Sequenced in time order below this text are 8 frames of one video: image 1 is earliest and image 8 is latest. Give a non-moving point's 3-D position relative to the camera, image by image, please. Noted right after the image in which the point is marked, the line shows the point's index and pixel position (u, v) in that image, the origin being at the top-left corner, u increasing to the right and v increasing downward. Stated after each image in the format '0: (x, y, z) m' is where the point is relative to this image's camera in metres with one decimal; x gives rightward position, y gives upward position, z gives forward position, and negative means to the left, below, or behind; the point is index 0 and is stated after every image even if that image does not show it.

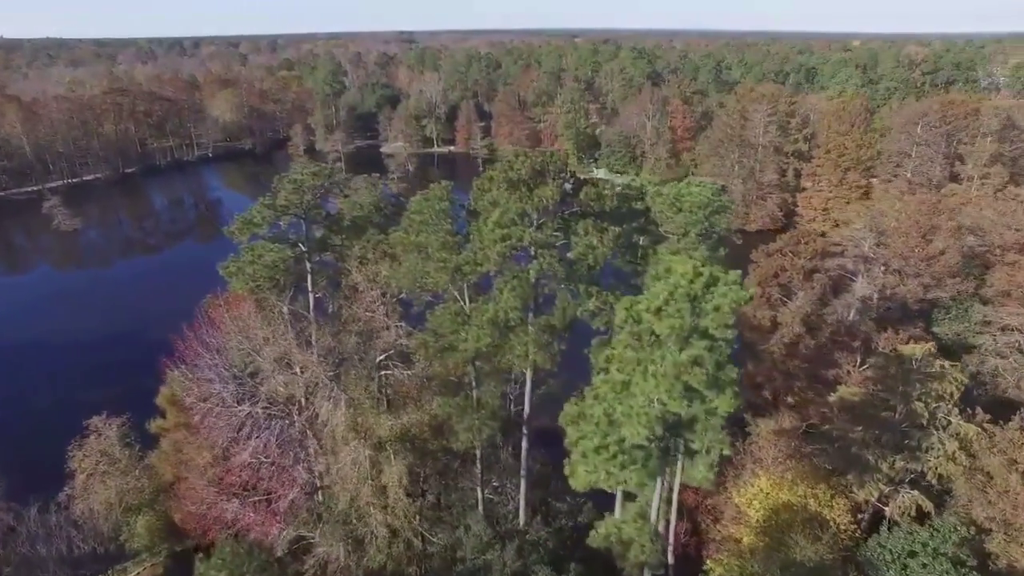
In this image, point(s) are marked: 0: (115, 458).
0: (-11.2, -4.7, +18.5) m
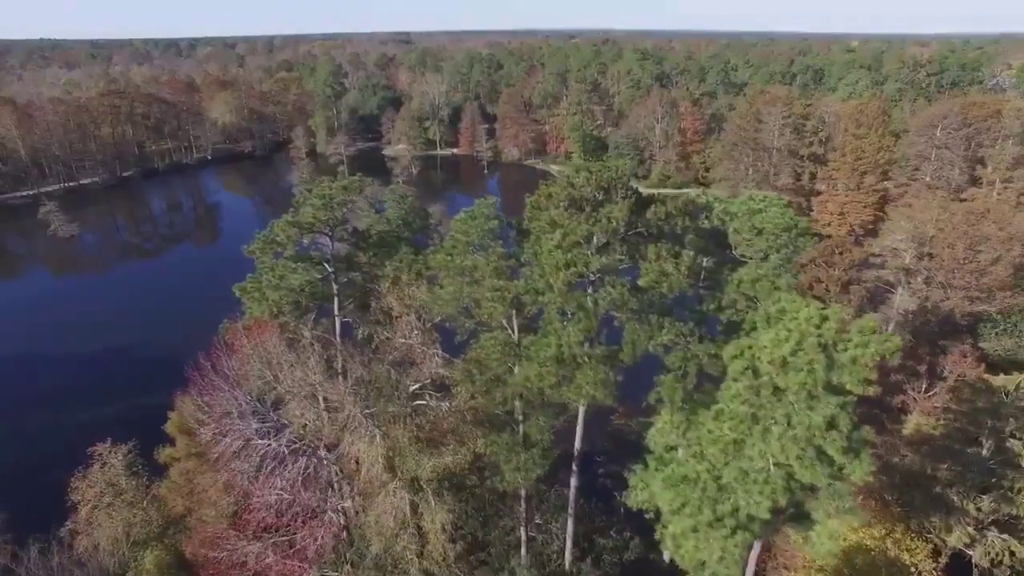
0: (-10.3, -5.2, +17.2) m
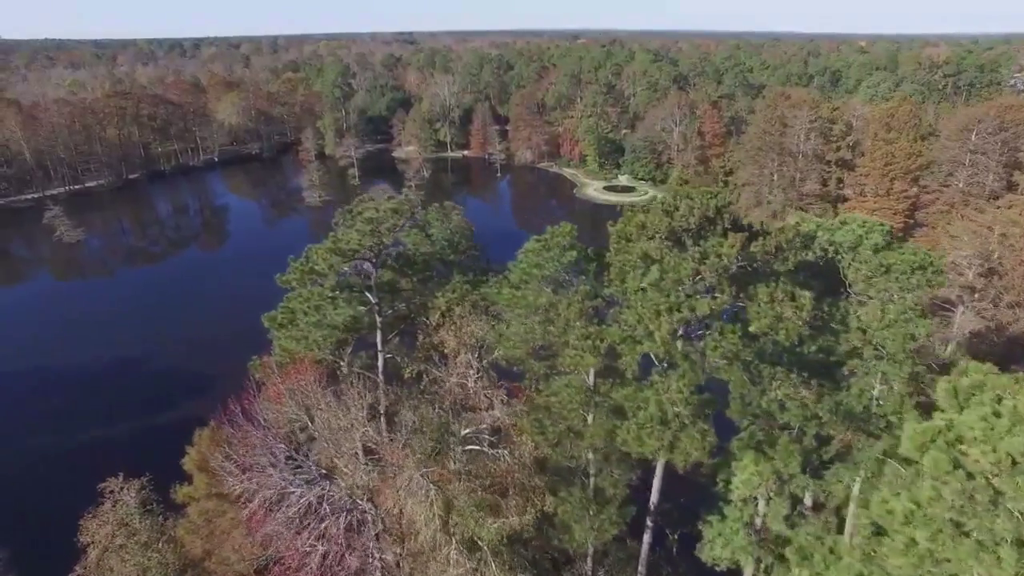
0: (-9.1, -5.8, +15.8) m
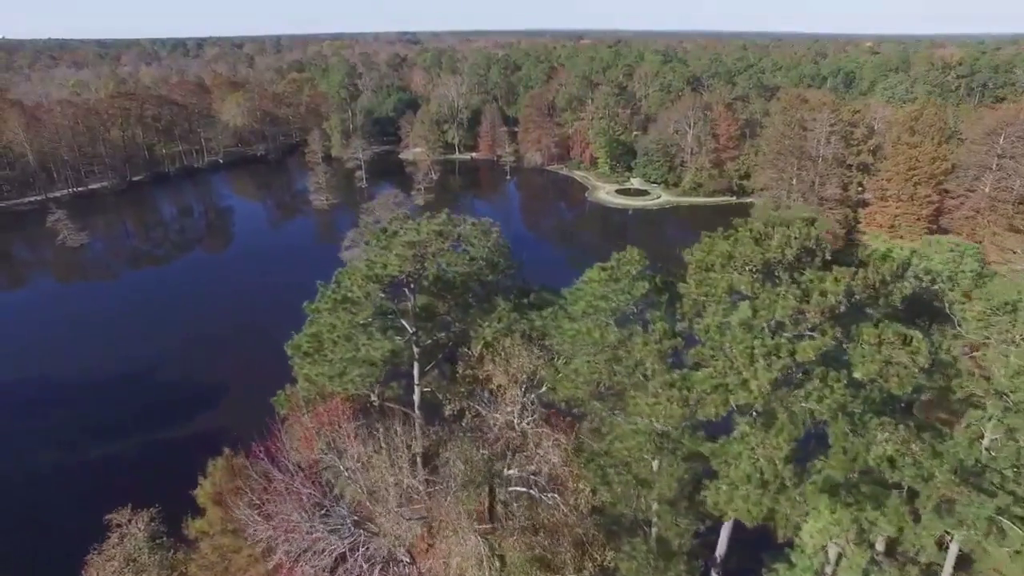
0: (-8.2, -6.2, +14.6) m
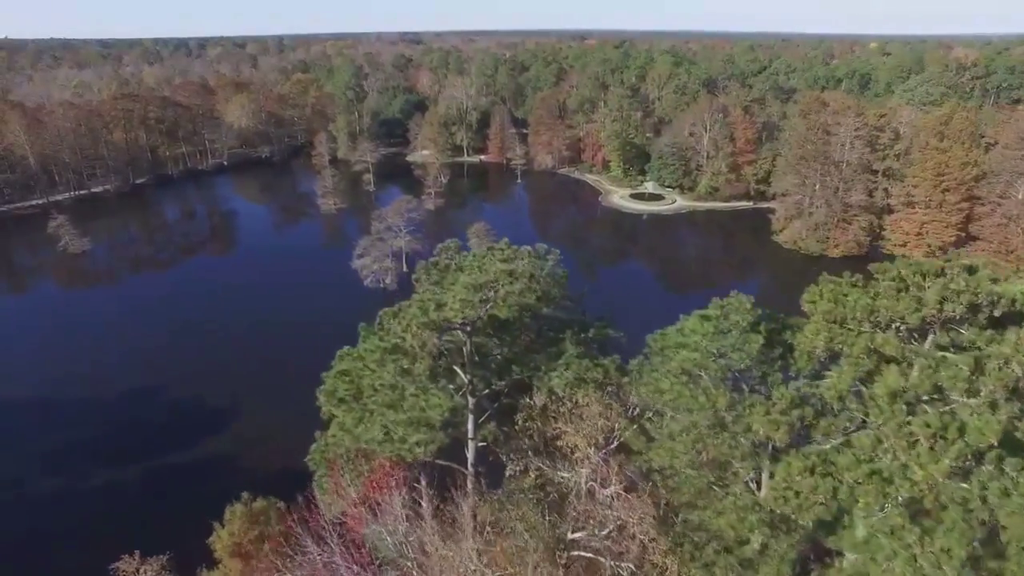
0: (-7.2, -6.8, +13.2) m
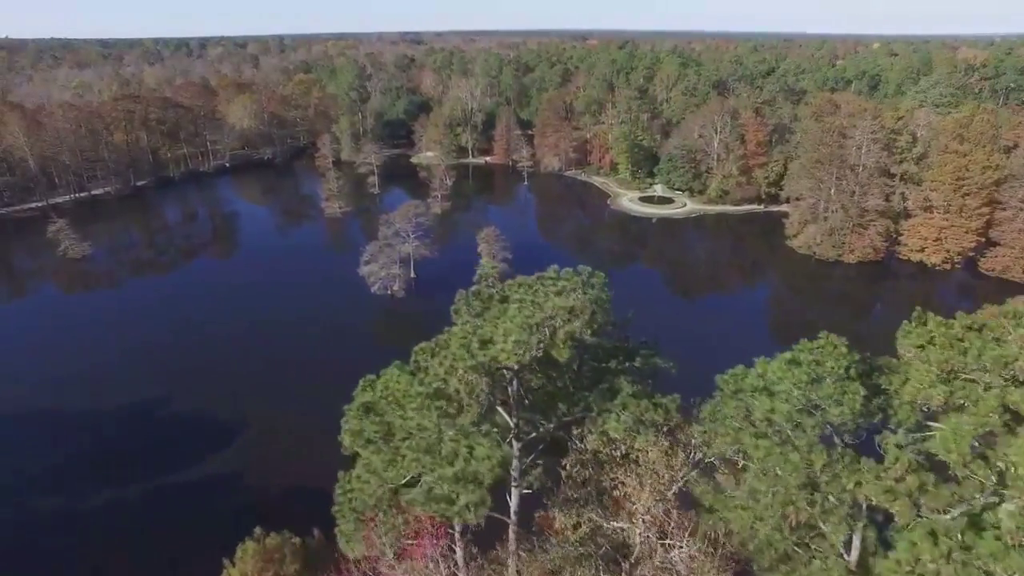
0: (-6.5, -7.2, +12.3) m
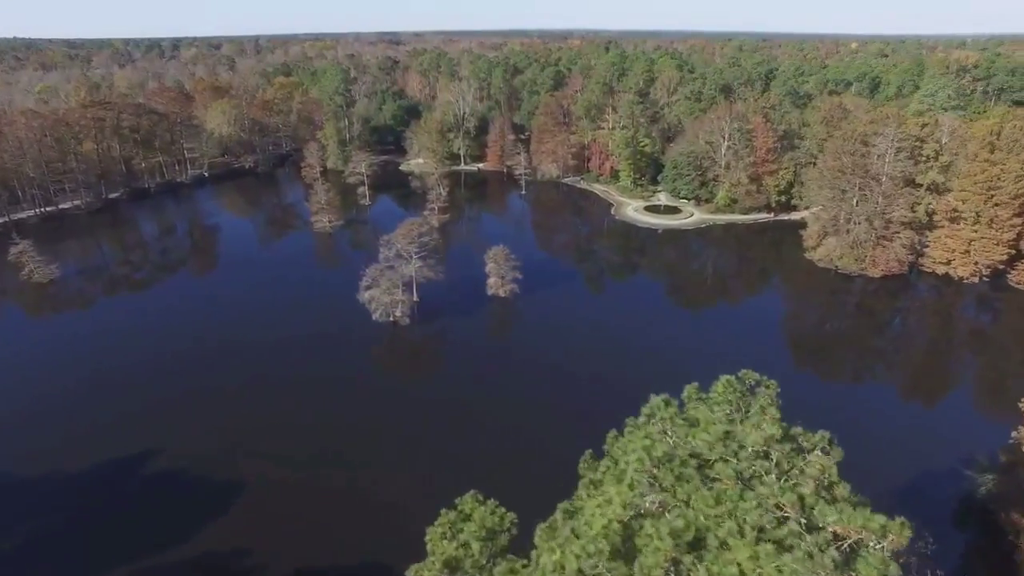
0: (-4.8, -8.7, +9.1) m
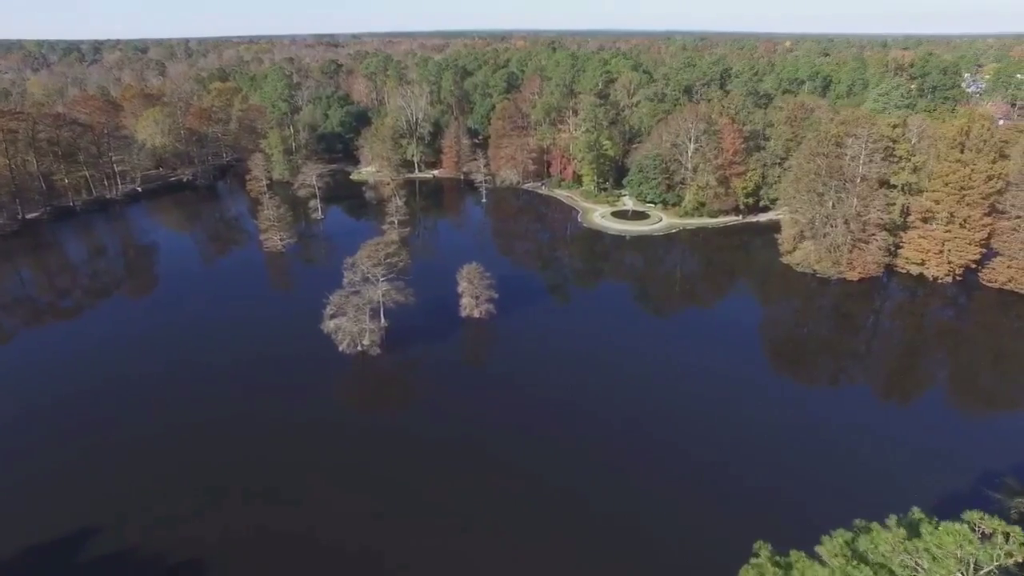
0: (-3.4, -9.9, +6.1) m
